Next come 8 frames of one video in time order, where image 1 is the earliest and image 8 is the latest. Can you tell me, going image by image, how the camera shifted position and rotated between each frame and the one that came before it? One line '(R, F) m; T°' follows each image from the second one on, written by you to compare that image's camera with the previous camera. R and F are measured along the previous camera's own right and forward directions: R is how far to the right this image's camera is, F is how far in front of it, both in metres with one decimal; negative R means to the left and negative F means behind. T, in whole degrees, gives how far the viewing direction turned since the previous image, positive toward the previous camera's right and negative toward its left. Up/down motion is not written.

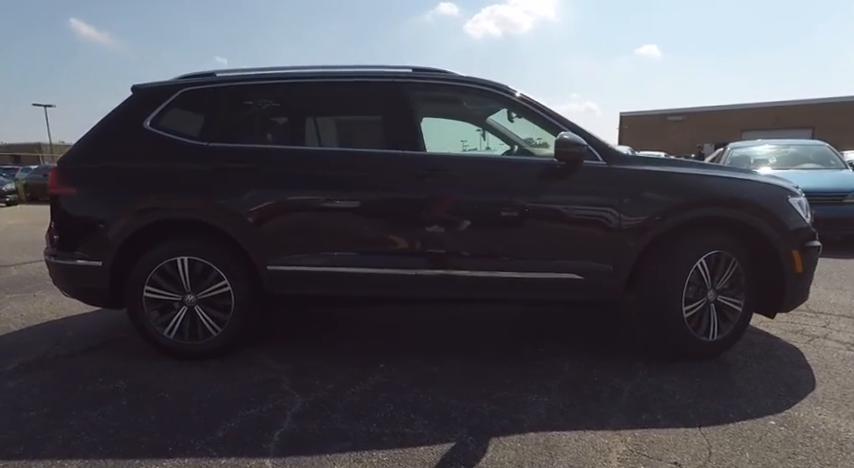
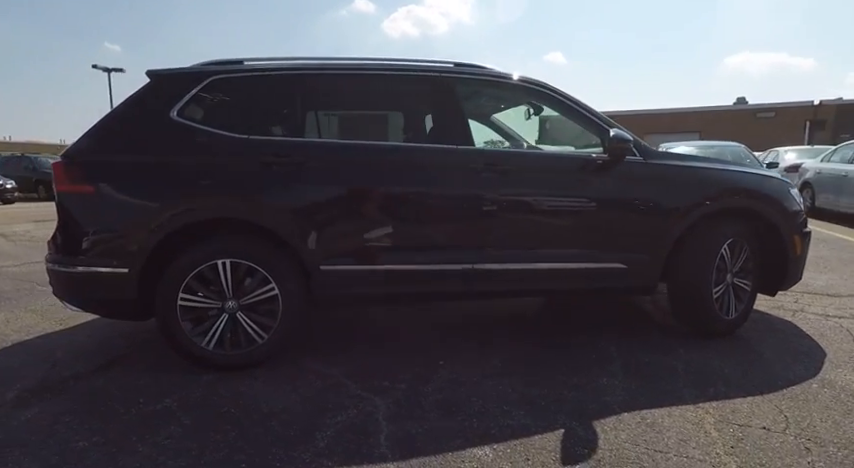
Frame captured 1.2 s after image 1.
(-0.9, +0.1) m; +10°
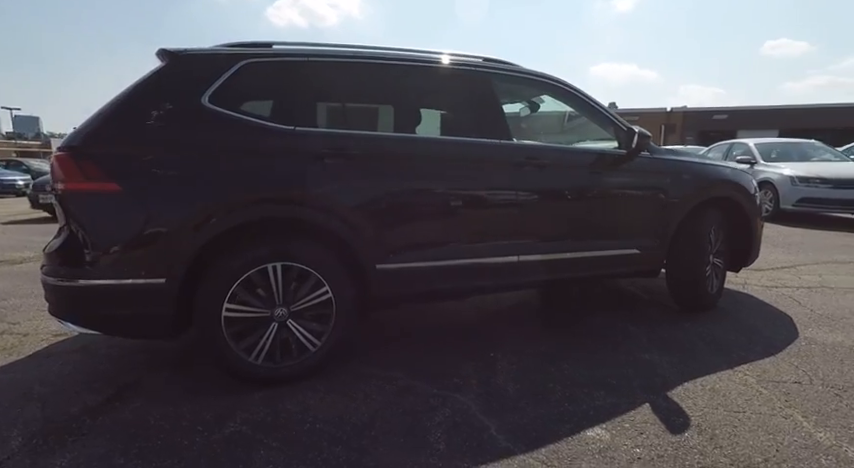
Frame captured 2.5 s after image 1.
(-1.0, +0.2) m; +14°
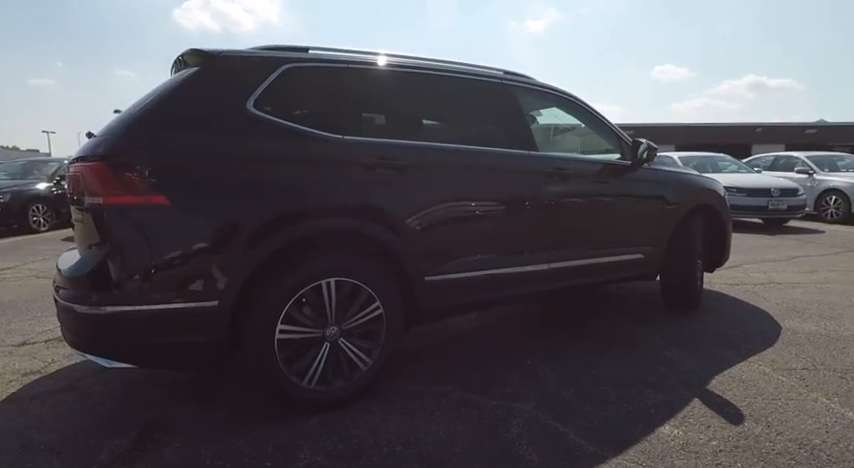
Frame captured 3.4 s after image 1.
(-0.7, +0.1) m; +10°
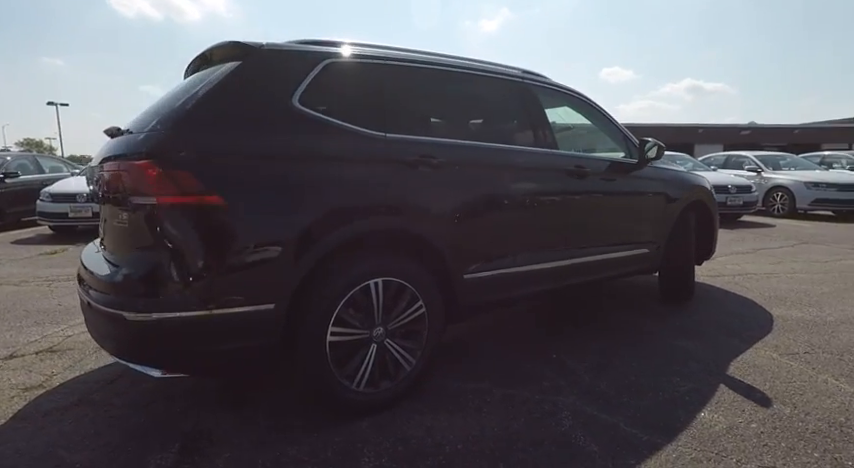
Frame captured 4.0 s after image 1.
(-0.5, 0.0) m; +6°
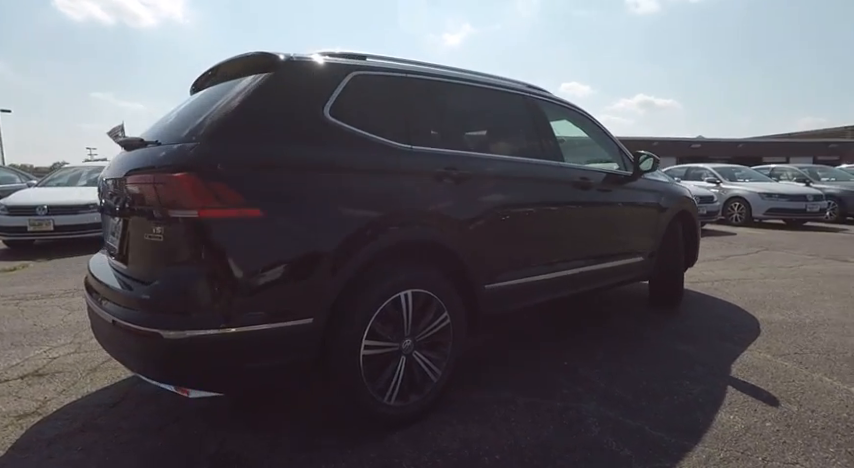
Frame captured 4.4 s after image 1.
(-0.3, 0.0) m; +5°
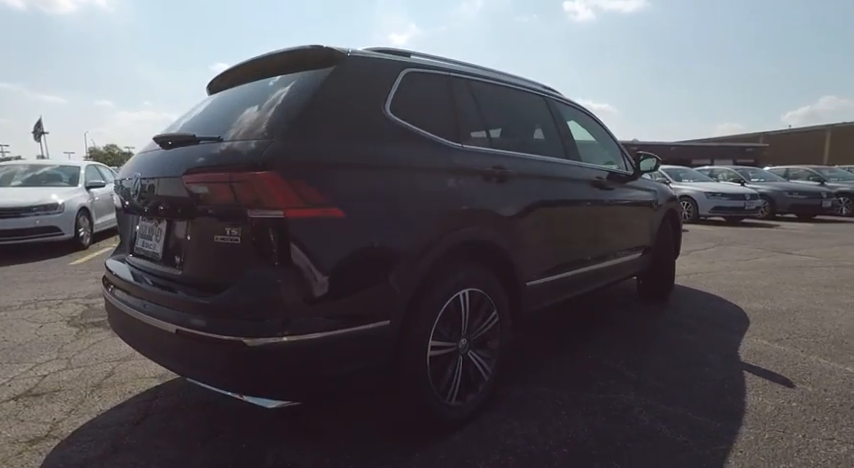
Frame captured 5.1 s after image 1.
(-0.6, +0.1) m; +7°
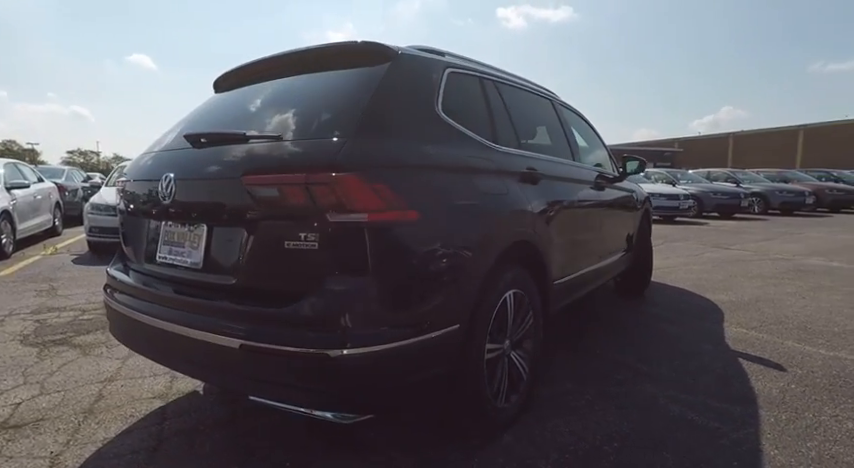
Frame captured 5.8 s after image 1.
(-0.5, +0.1) m; +8°
